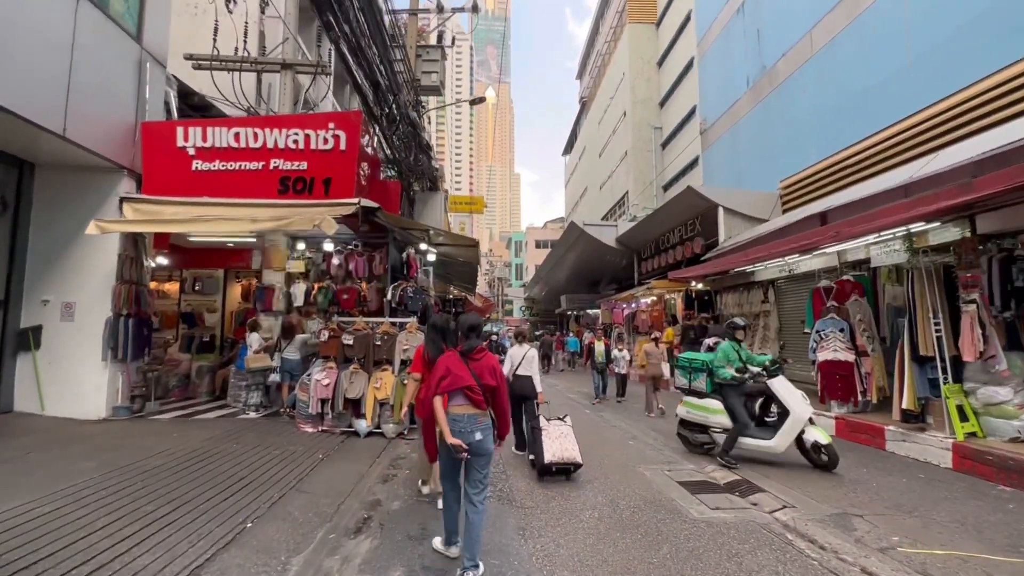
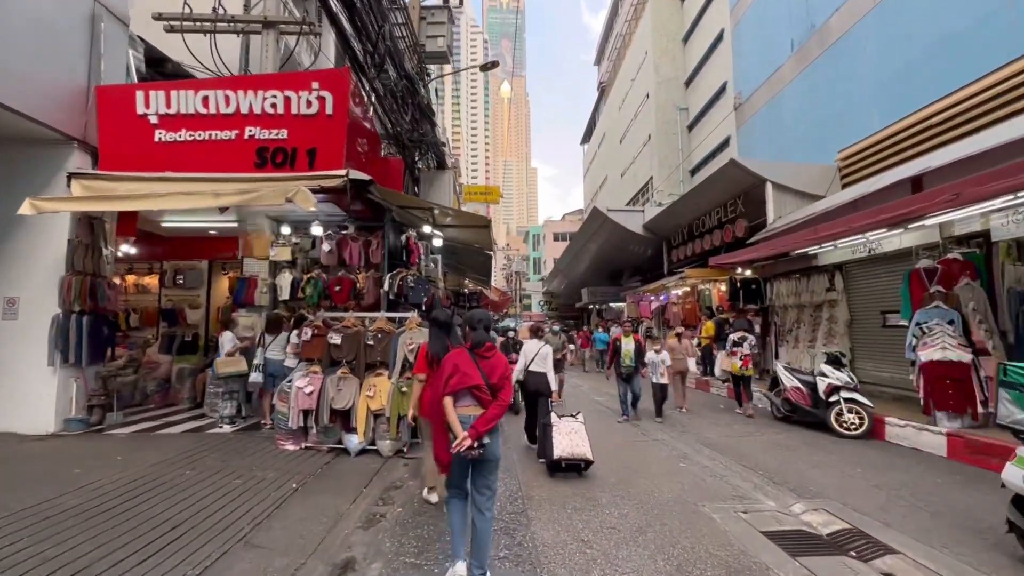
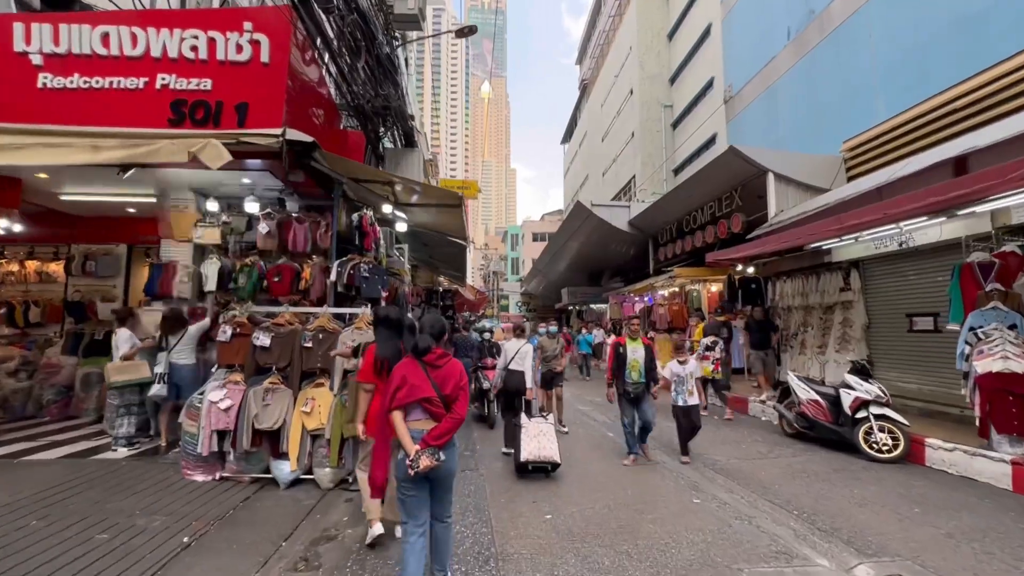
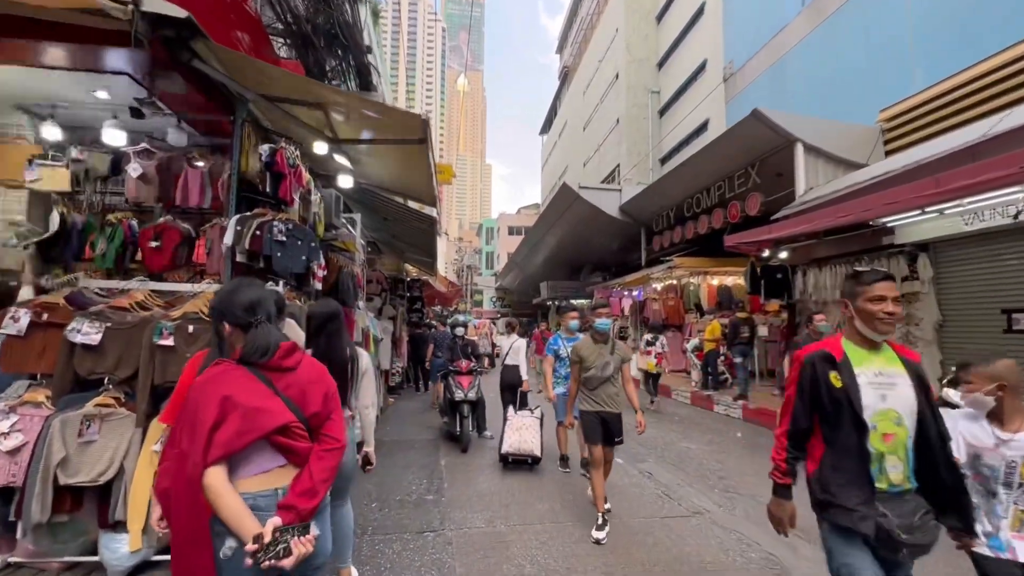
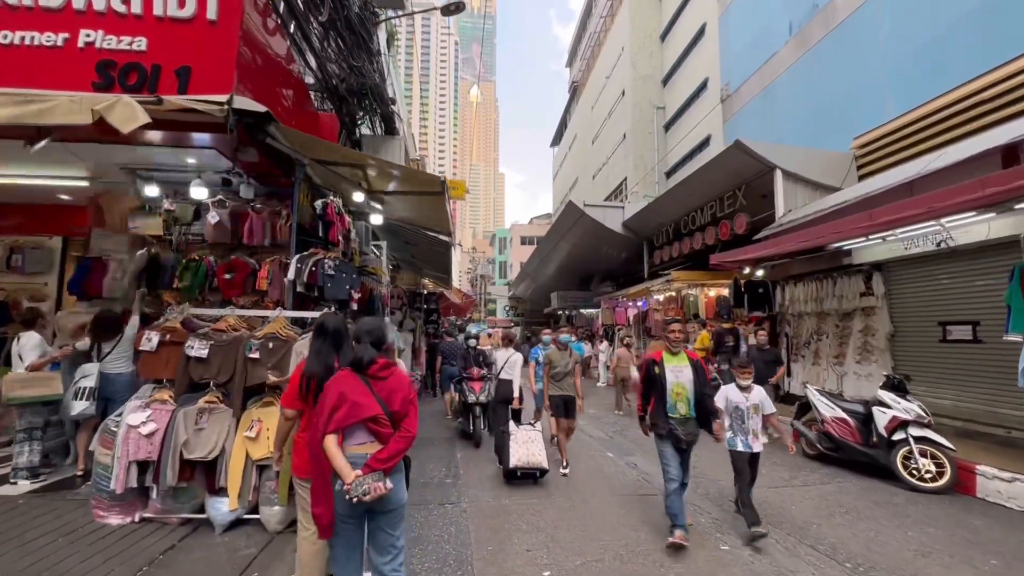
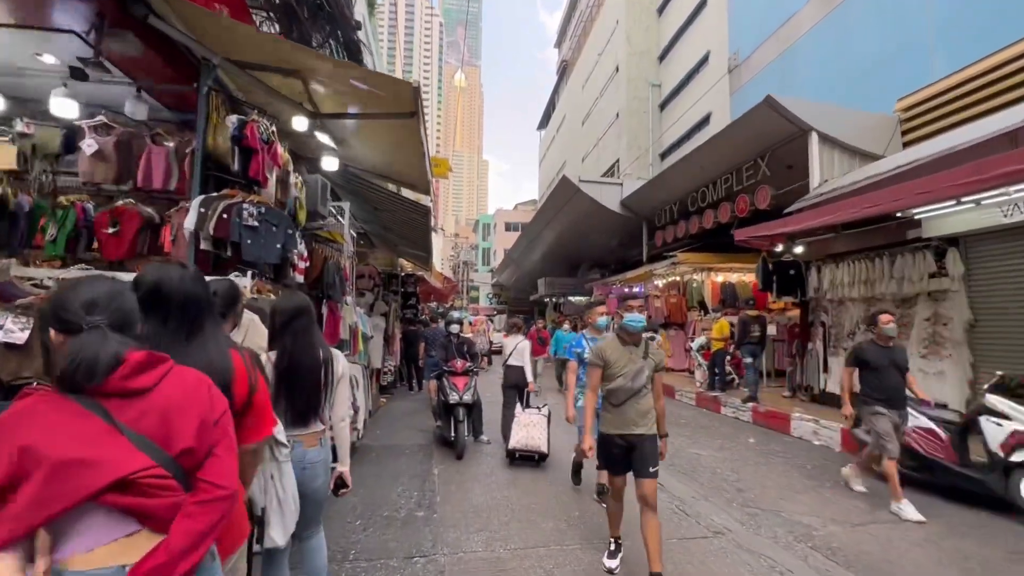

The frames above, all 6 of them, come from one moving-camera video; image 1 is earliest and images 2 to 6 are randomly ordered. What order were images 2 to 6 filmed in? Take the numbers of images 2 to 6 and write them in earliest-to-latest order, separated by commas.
2, 3, 5, 4, 6
